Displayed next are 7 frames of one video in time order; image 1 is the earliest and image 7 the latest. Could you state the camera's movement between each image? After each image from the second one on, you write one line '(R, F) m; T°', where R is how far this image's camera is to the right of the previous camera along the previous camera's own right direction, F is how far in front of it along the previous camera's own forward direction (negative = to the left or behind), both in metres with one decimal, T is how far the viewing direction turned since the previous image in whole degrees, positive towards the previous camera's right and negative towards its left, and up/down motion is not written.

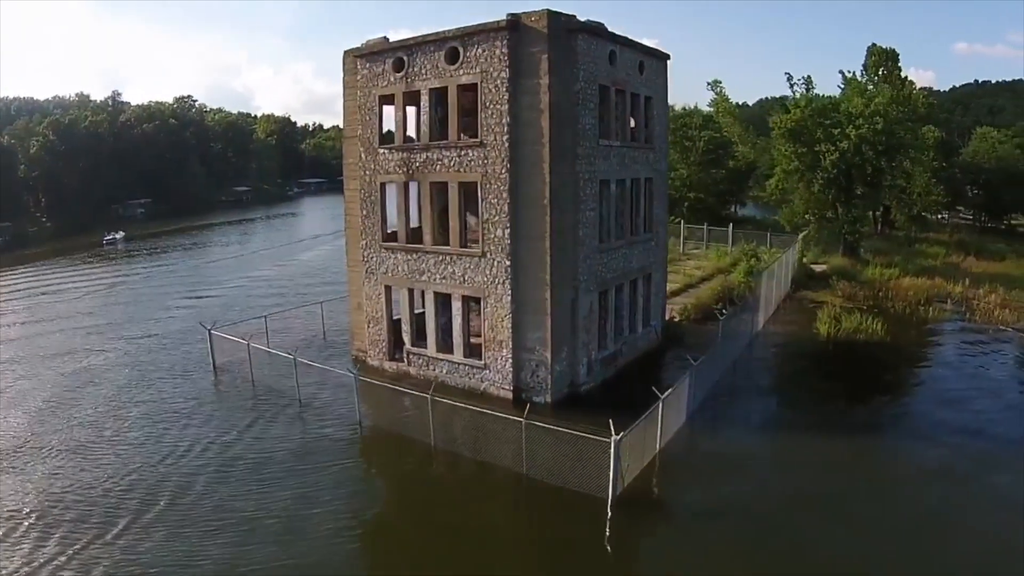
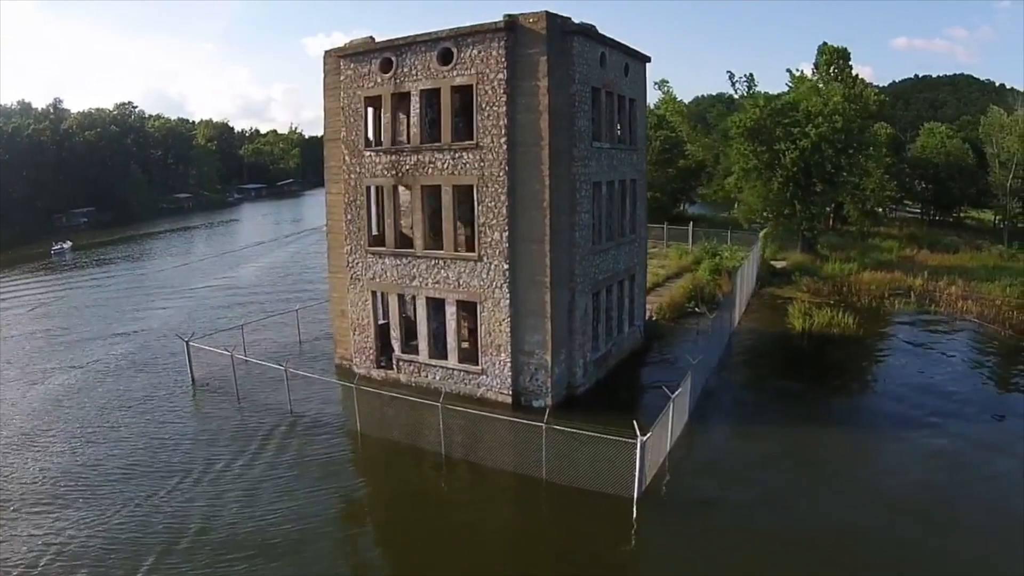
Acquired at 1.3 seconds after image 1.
(-1.1, +0.3) m; +3°
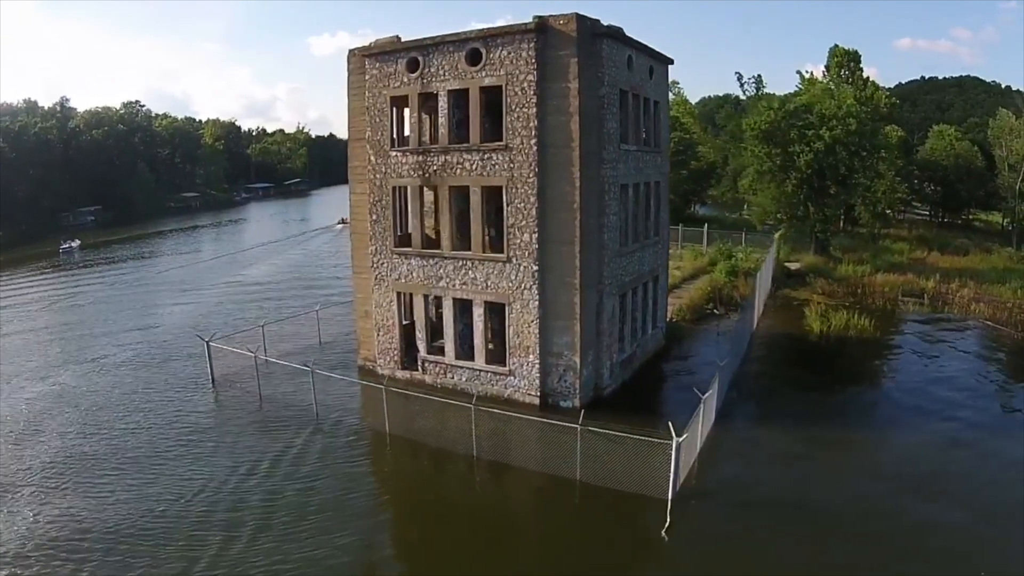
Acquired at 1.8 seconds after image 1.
(-0.7, 0.0) m; 0°
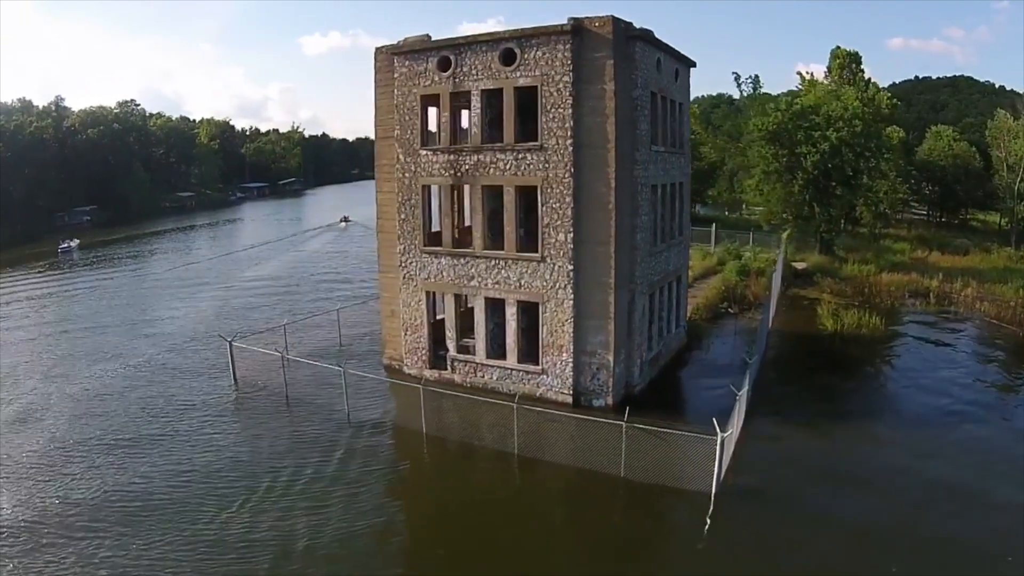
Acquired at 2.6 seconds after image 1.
(-1.1, -0.1) m; 0°
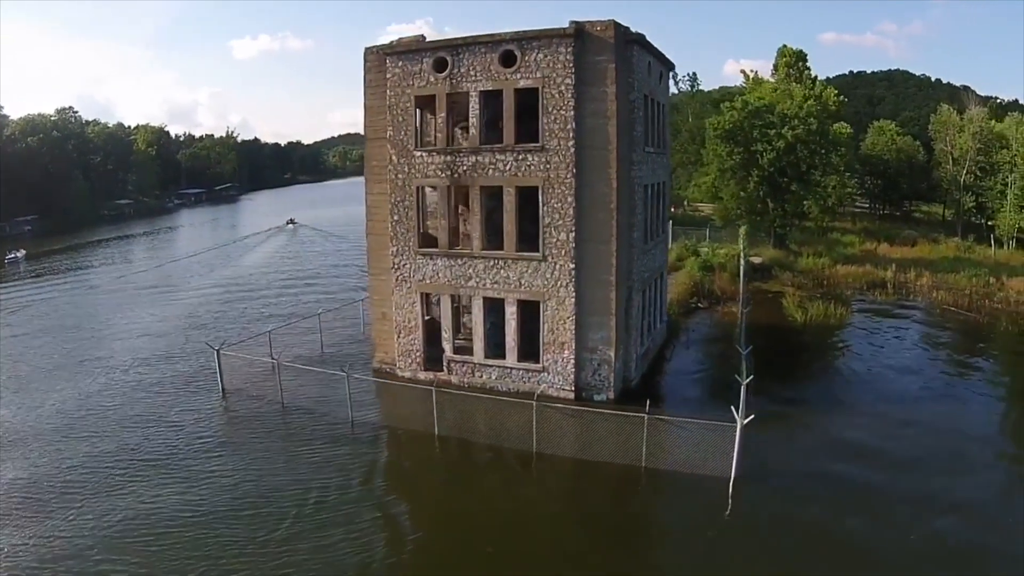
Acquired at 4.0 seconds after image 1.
(-1.3, -0.1) m; +4°
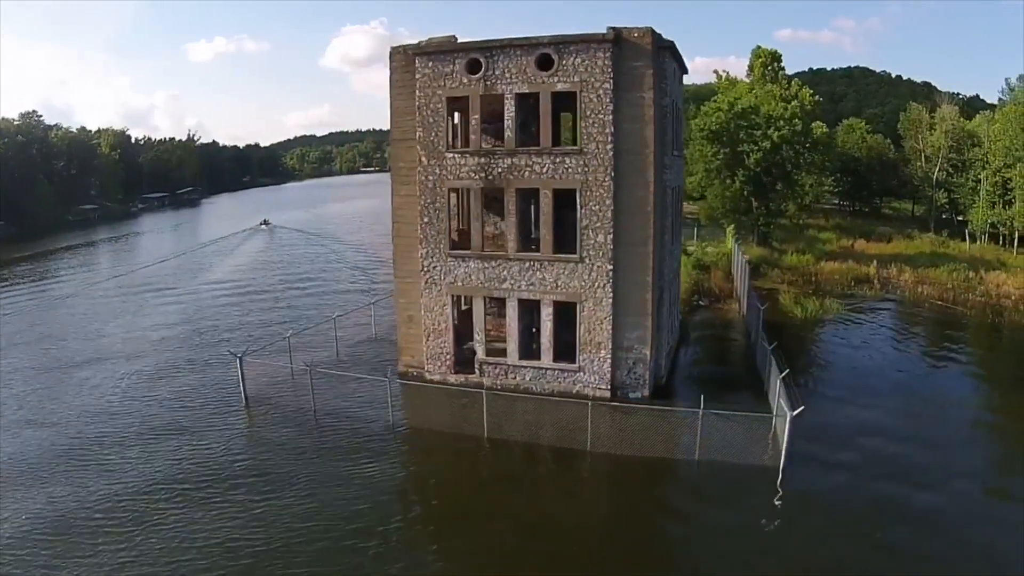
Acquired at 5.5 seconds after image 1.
(-1.8, -0.3) m; +2°
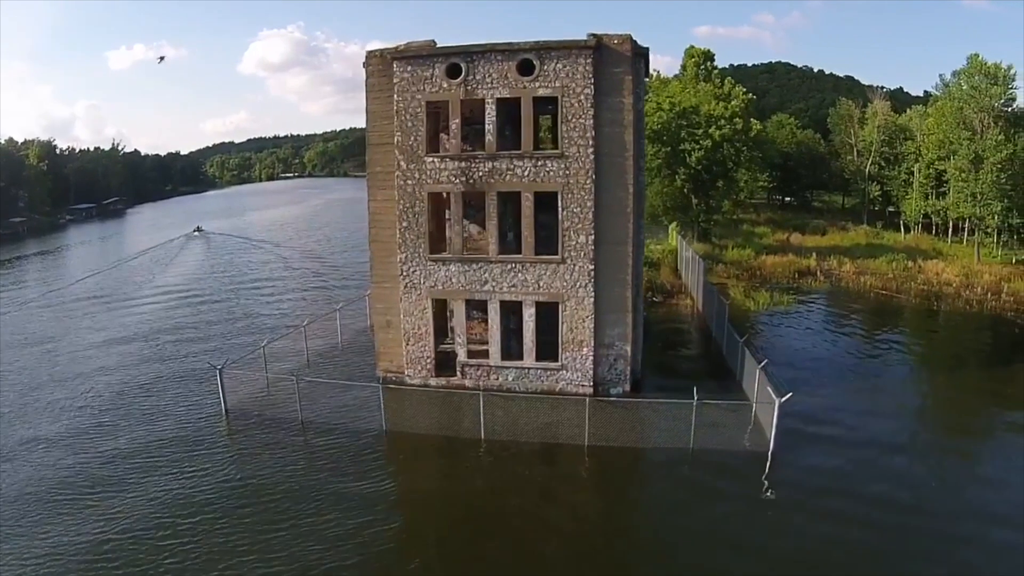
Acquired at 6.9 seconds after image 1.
(-1.3, -0.3) m; +5°
